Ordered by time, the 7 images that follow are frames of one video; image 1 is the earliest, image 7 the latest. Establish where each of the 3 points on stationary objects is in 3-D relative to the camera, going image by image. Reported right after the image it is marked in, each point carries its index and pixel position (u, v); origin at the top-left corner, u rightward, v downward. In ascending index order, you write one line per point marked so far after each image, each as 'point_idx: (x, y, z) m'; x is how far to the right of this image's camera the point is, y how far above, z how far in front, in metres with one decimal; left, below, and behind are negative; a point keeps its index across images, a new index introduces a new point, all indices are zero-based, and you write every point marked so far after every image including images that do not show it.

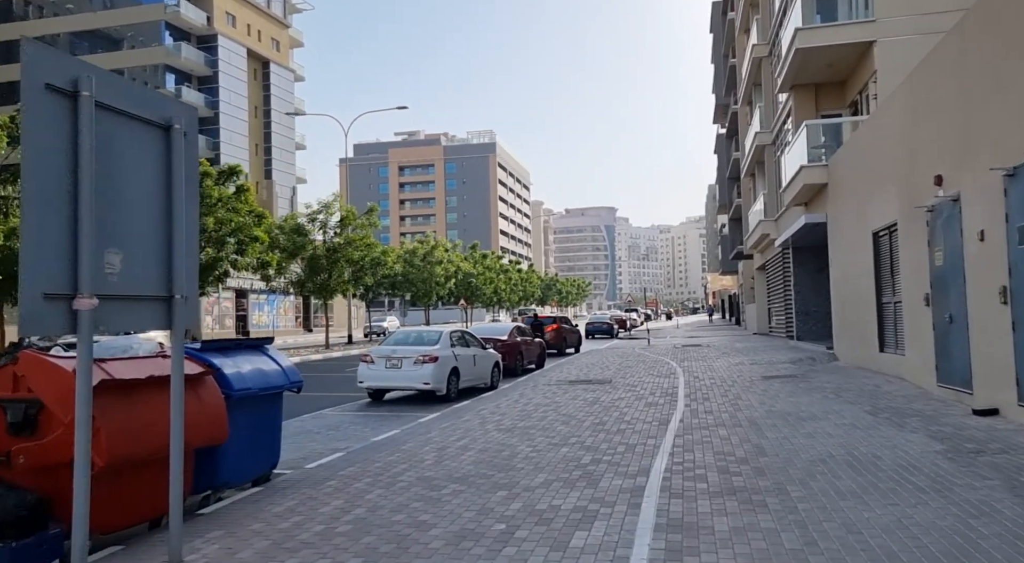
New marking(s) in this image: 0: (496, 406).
0: (-0.3, -2.4, +13.4) m
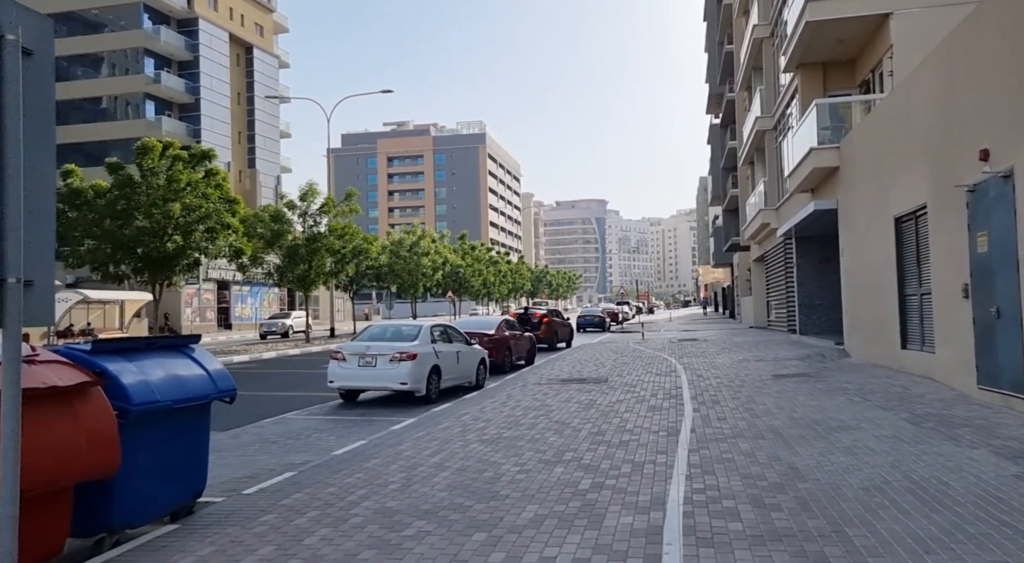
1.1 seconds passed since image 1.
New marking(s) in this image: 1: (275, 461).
0: (-0.5, -2.2, +11.9) m
1: (-3.0, -2.3, +9.0) m
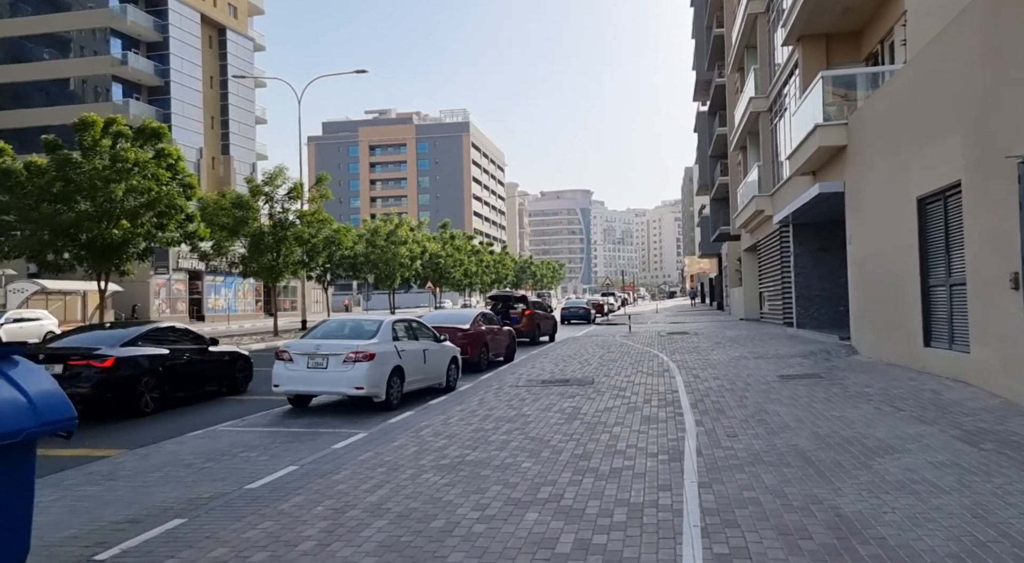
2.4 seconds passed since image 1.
0: (-1.0, -2.0, +10.2) m
1: (-3.4, -2.2, +7.1) m
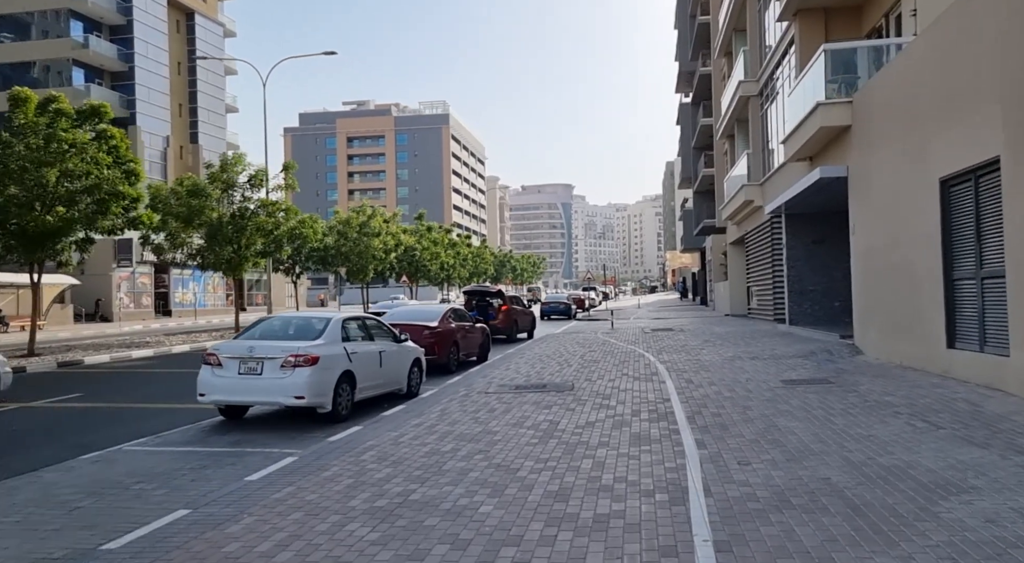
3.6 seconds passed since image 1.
0: (-1.4, -1.9, +8.5) m
1: (-3.8, -2.1, +5.4) m
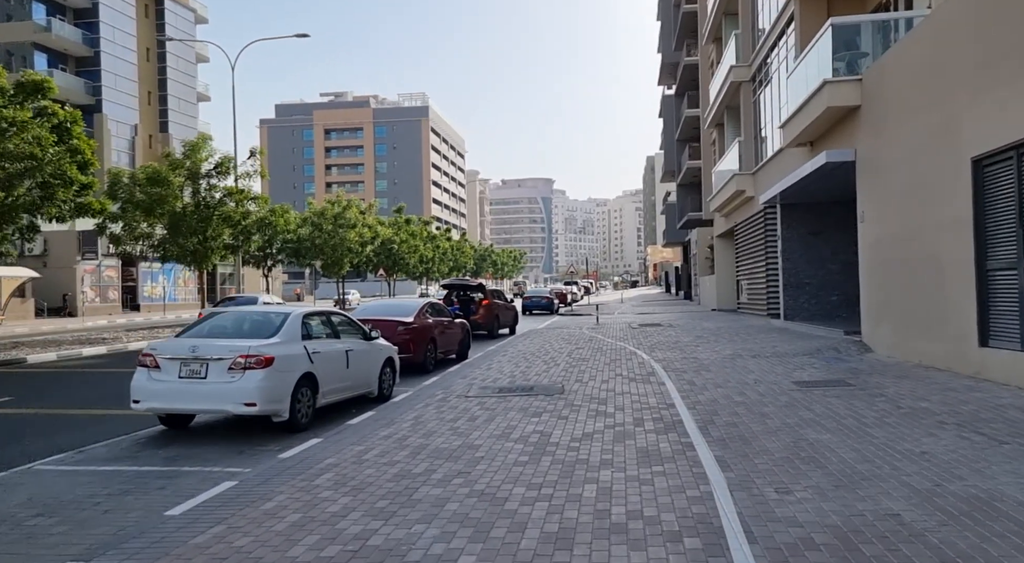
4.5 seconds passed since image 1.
0: (-1.6, -1.8, +7.2) m
1: (-3.8, -2.0, +4.0) m
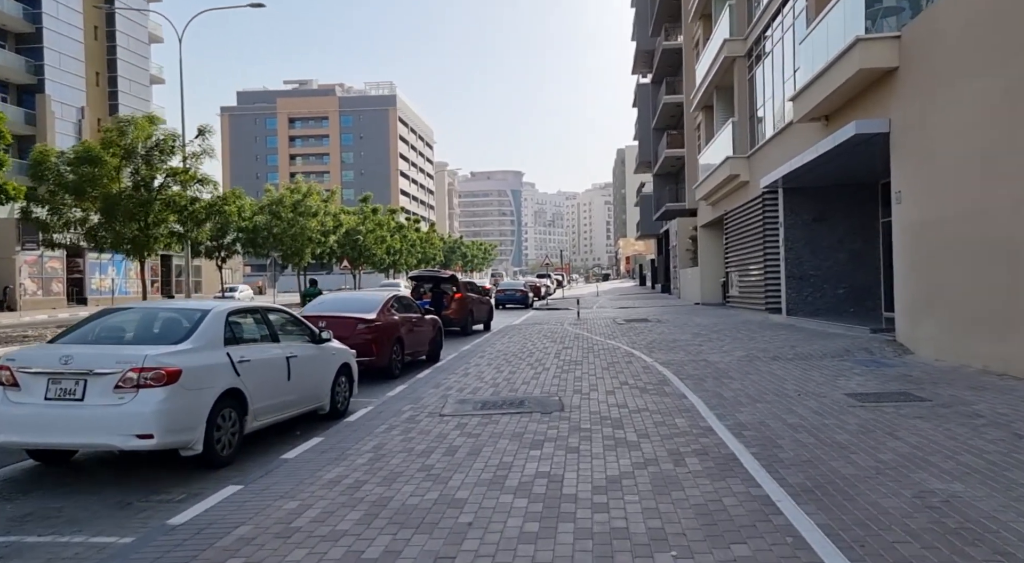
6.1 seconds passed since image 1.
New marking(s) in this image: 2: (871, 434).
0: (-1.6, -1.7, +4.9) m
1: (-3.7, -1.9, +1.6) m
2: (+3.4, -1.5, +6.7) m
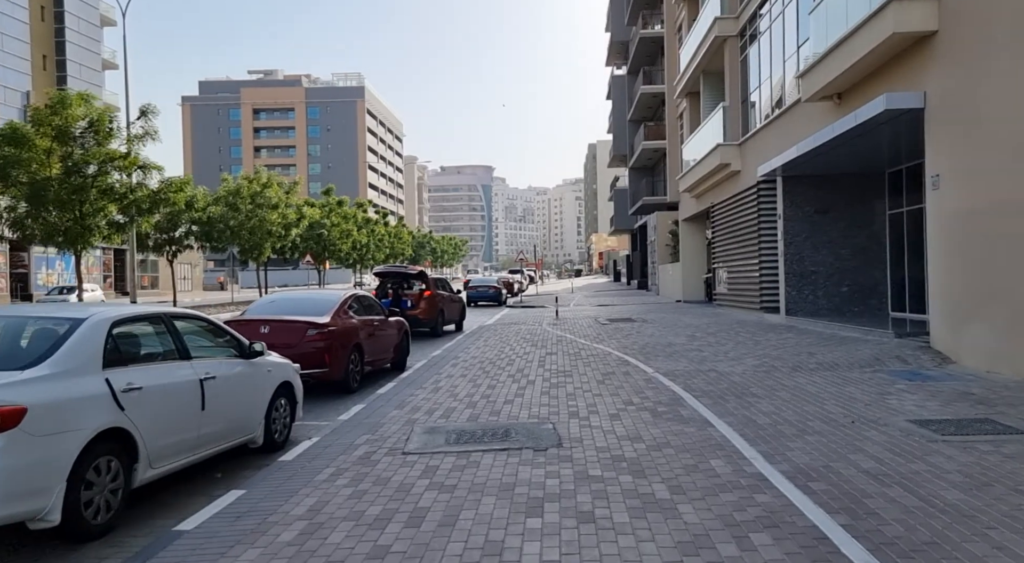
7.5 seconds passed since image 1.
0: (-1.6, -1.7, +2.9) m
1: (-3.6, -1.9, -0.4) m
2: (+3.4, -1.5, +5.0) m
